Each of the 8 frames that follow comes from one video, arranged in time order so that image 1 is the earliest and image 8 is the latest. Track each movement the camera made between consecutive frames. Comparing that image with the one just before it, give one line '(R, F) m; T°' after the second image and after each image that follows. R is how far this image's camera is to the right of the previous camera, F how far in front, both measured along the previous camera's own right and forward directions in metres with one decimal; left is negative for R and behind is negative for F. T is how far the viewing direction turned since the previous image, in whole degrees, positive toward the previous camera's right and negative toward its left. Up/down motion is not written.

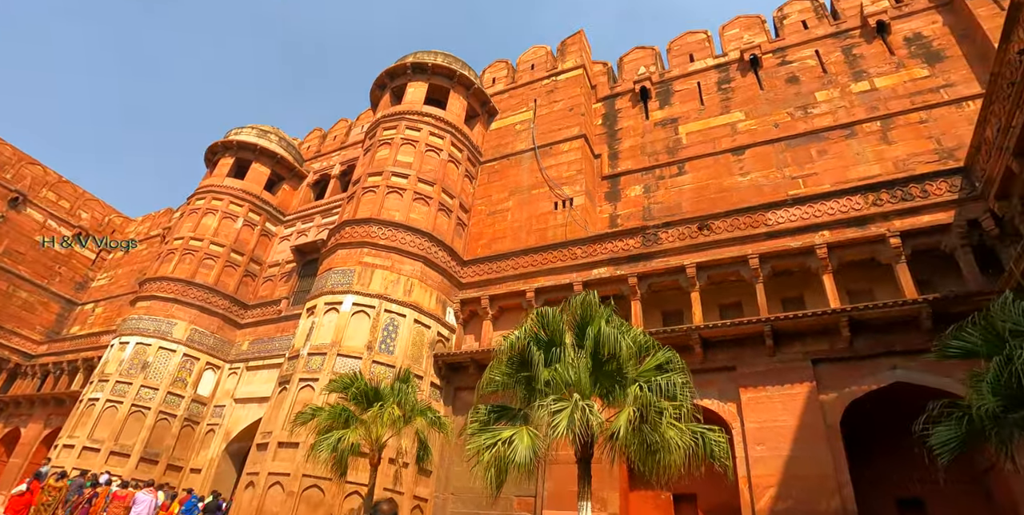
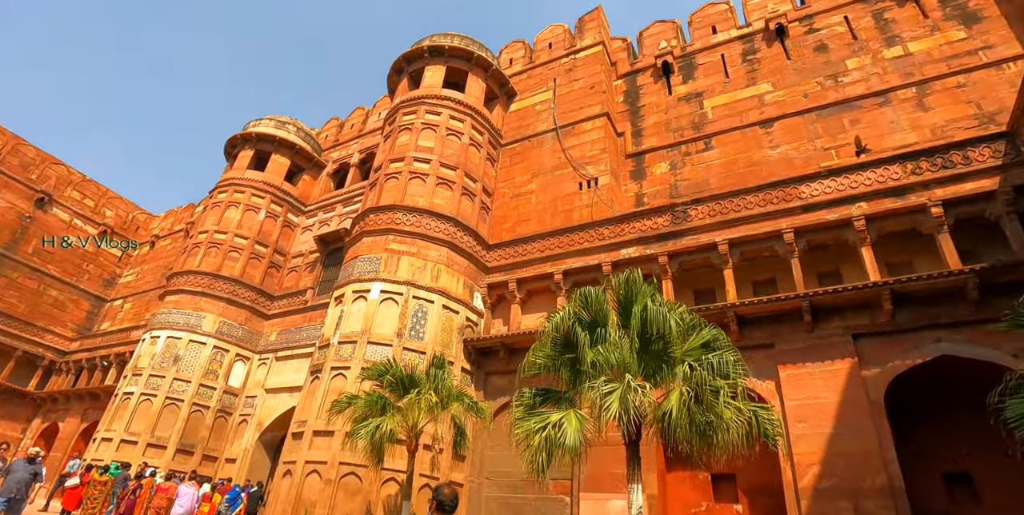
(-0.4, +0.2) m; -1°
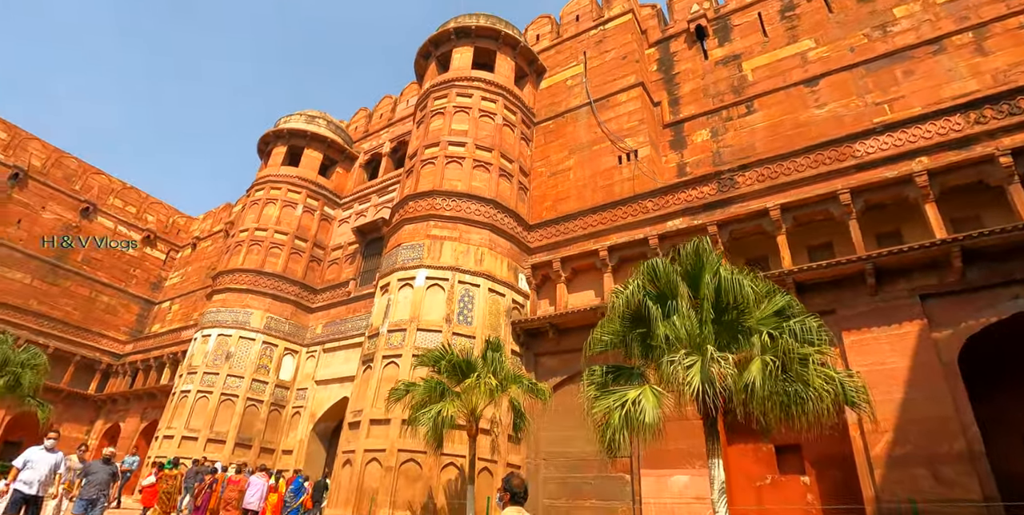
(-0.5, +0.2) m; -3°
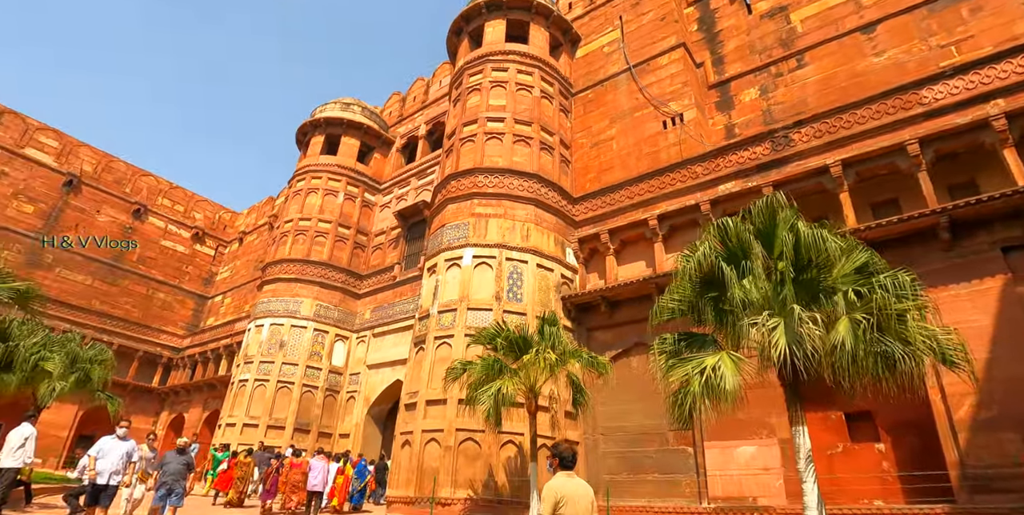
(-0.4, +0.2) m; -3°
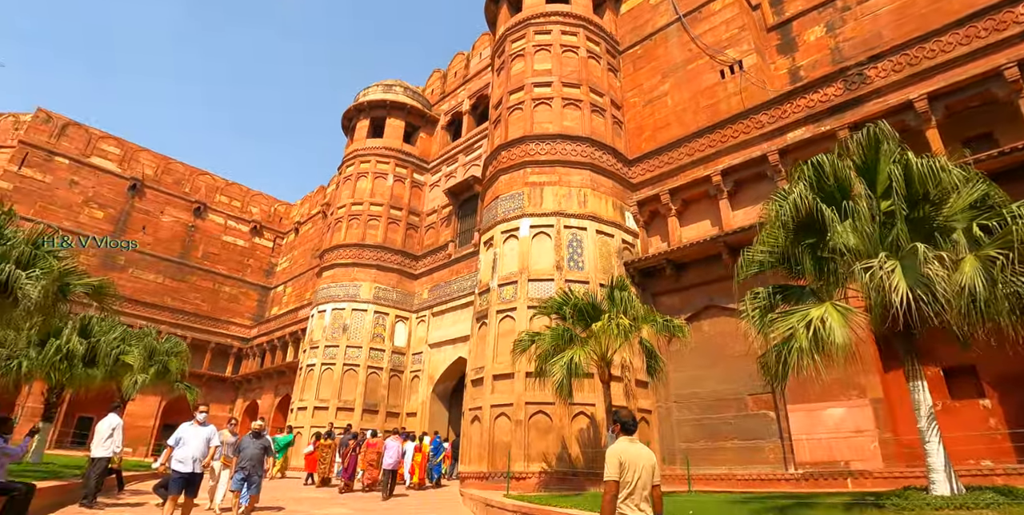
(-0.4, +0.3) m; -5°
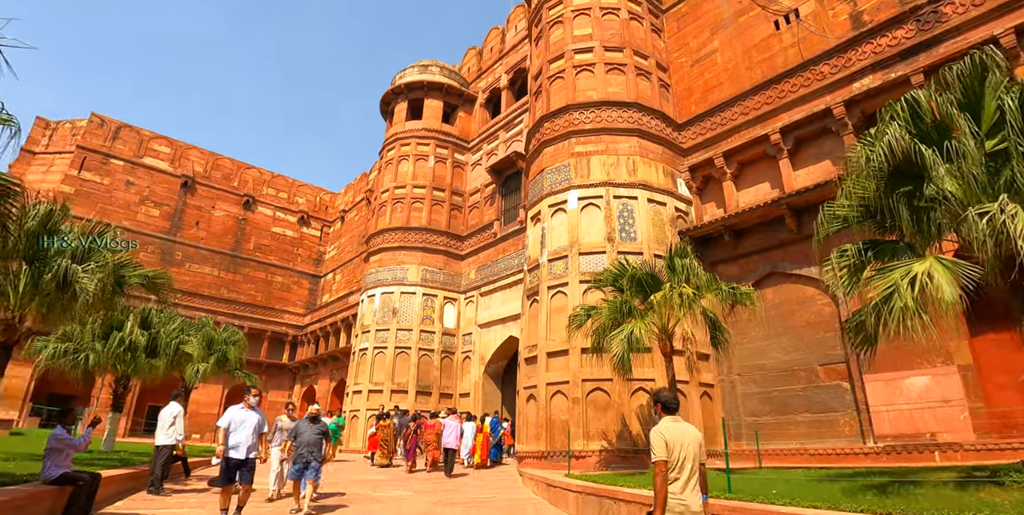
(-0.2, +0.3) m; -4°
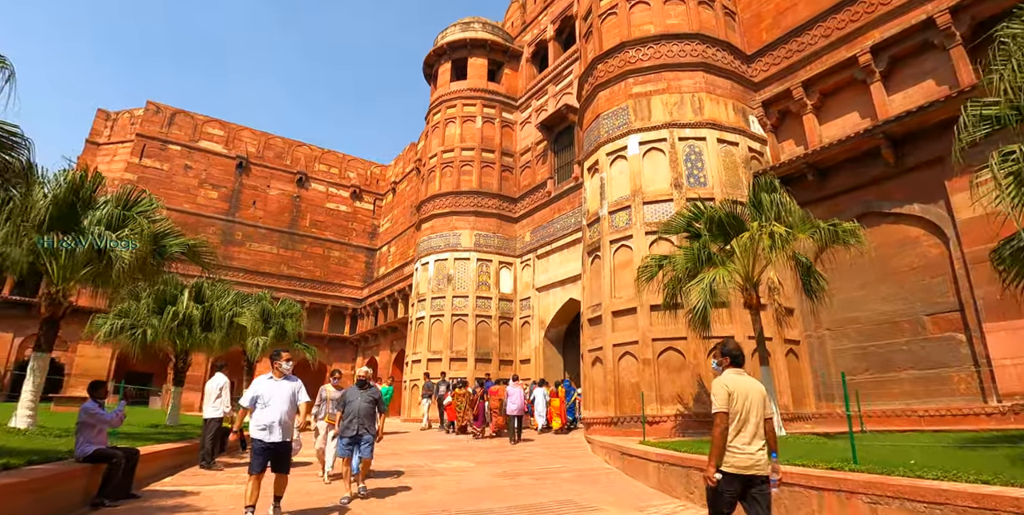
(-0.1, +0.7) m; -6°
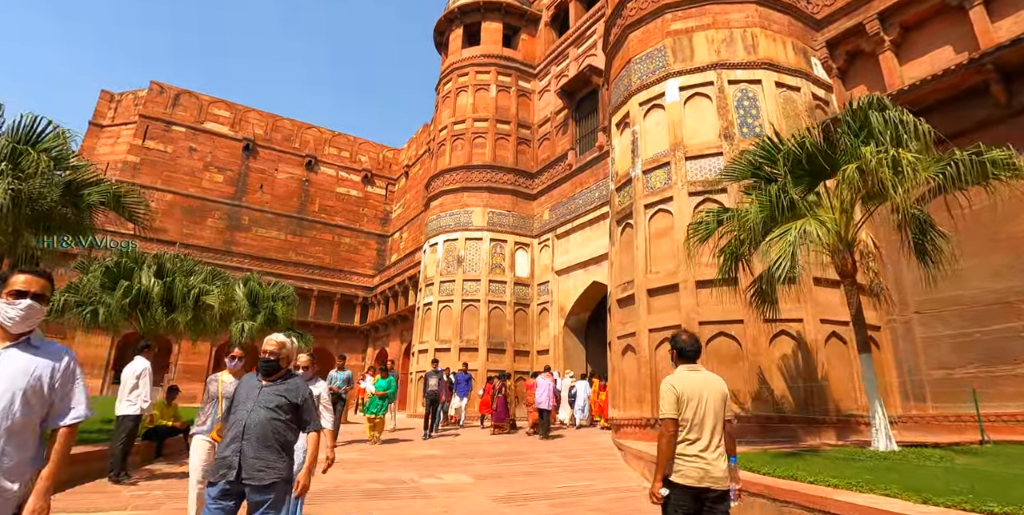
(+0.1, +1.7) m; -2°
